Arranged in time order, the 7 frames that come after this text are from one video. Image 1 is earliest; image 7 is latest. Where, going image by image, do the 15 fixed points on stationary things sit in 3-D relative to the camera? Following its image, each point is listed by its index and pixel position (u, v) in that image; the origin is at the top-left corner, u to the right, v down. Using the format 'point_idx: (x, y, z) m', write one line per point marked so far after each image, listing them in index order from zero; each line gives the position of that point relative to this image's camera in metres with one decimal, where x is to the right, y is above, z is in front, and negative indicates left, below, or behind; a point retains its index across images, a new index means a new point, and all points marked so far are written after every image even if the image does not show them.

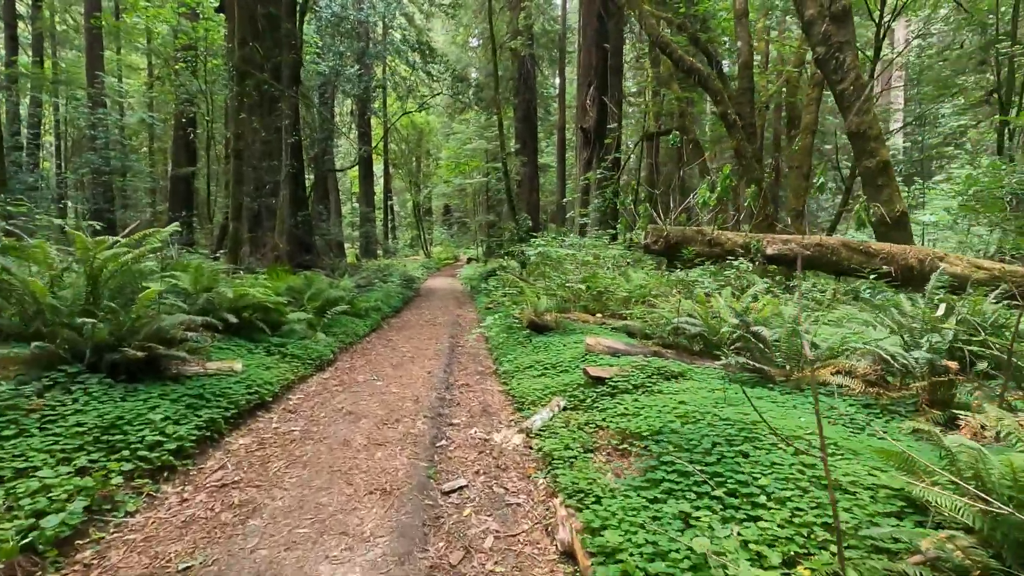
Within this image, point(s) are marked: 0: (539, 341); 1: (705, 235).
0: (+0.3, -0.7, +7.0) m
1: (+2.8, +0.8, +7.7) m
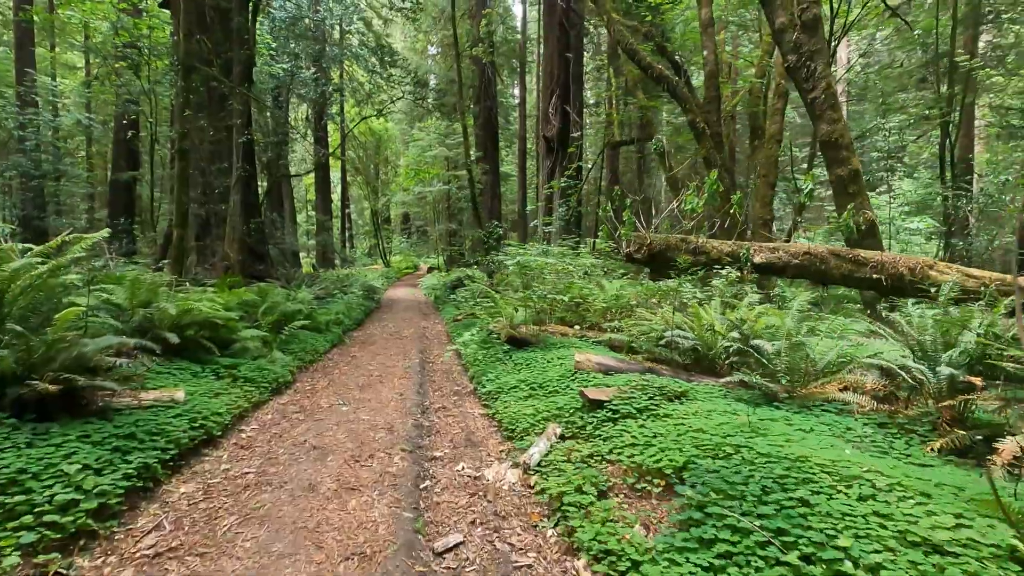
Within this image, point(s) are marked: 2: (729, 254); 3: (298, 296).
0: (+0.1, -0.8, +6.5) m
1: (+2.4, +0.6, +7.4) m
2: (+2.9, +0.5, +7.2) m
3: (-4.1, -0.2, +10.4) m
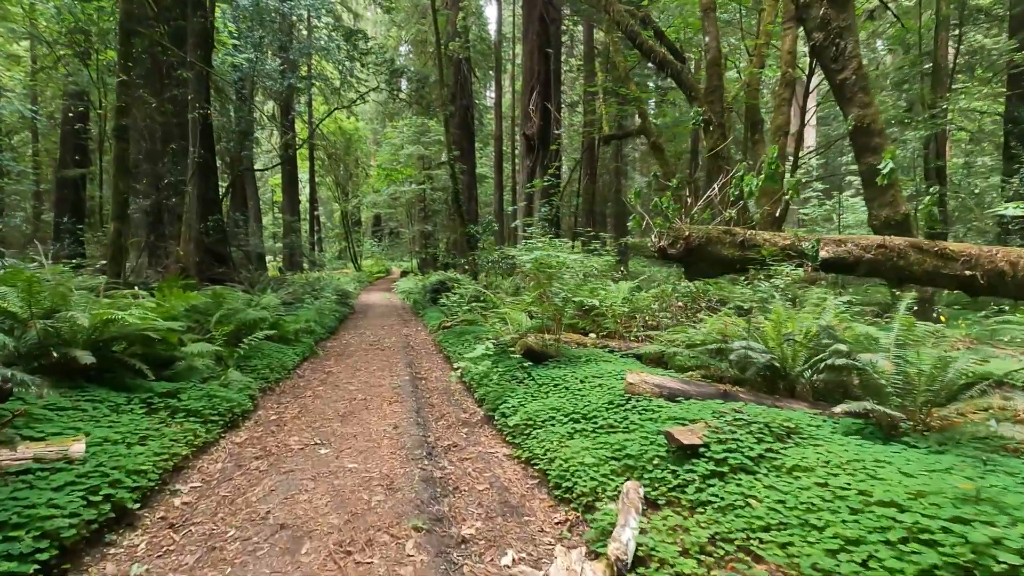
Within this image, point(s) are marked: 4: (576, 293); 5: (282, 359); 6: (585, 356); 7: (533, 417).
0: (+0.3, -0.9, +5.2) m
1: (+2.6, +0.6, +6.2) m
2: (+3.1, +0.4, +6.0) m
3: (-4.1, -0.2, +8.9) m
4: (+0.9, -0.1, +7.4) m
5: (-3.2, -1.0, +7.4) m
6: (+0.8, -0.8, +6.0) m
7: (+0.2, -1.0, +4.3) m
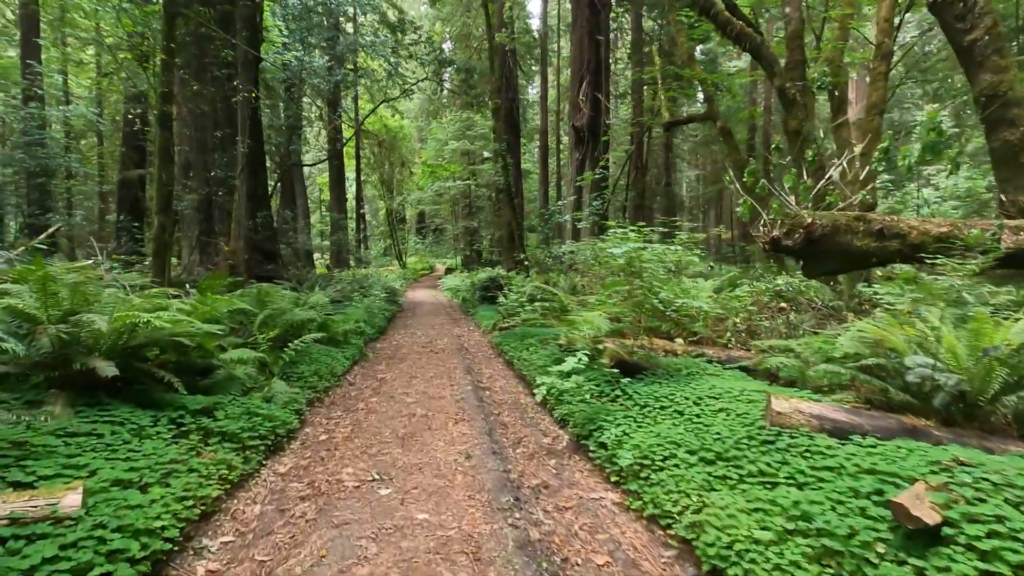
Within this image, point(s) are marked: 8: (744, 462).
0: (+1.0, -0.8, +4.3) m
1: (+3.4, +0.6, +5.1) m
2: (+3.9, +0.5, +4.9) m
3: (-3.1, -0.2, +8.2) m
4: (+1.8, -0.1, +6.4) m
5: (-2.3, -1.0, +6.7) m
6: (+1.6, -0.7, +5.1) m
7: (+0.8, -1.0, +3.4) m
8: (+1.3, -0.9, +2.9) m
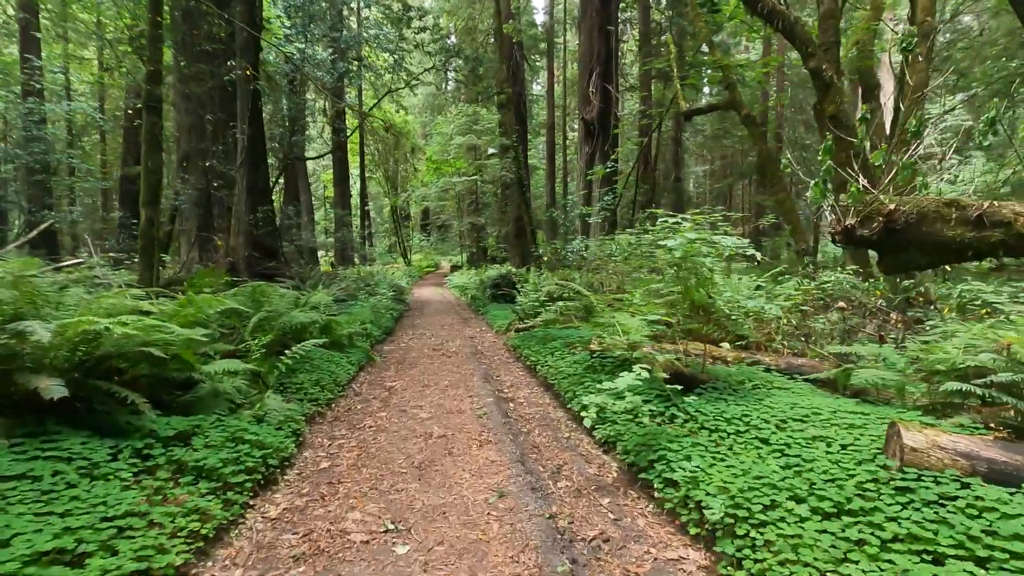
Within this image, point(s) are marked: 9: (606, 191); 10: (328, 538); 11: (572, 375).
0: (+1.3, -0.8, +3.6) m
1: (+3.7, +0.6, +4.3) m
2: (+4.1, +0.5, +4.1) m
3: (-2.8, -0.2, +7.5) m
4: (+2.1, 0.0, +5.6) m
5: (-2.0, -1.0, +6.0) m
6: (+1.9, -0.7, +4.3) m
7: (+1.1, -1.0, +2.6) m
8: (+1.5, -0.9, +2.2) m
9: (+3.0, +2.8, +15.0) m
10: (-0.9, -1.3, +2.7) m
11: (+0.6, -0.9, +5.7) m
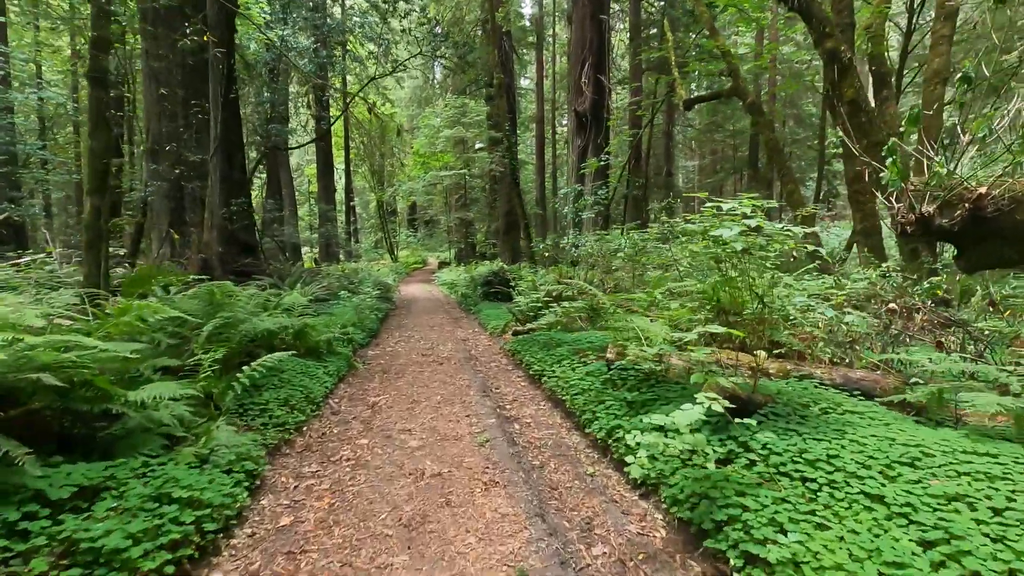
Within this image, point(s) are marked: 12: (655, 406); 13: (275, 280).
0: (+1.4, -0.9, +2.8) m
1: (+3.7, +0.6, +3.6) m
2: (+4.2, +0.5, +3.3) m
3: (-2.8, -0.1, +6.6) m
4: (+2.1, 0.0, +4.9) m
5: (-1.9, -1.0, +5.1) m
6: (+2.0, -0.7, +3.5) m
7: (+1.2, -1.0, +1.8) m
8: (+1.6, -1.0, +1.4) m
9: (+2.8, +2.9, +14.2) m
10: (-0.8, -1.3, +1.8) m
11: (+0.7, -0.9, +4.9) m
12: (+1.1, -0.9, +3.9) m
13: (-4.9, +0.2, +10.9) m
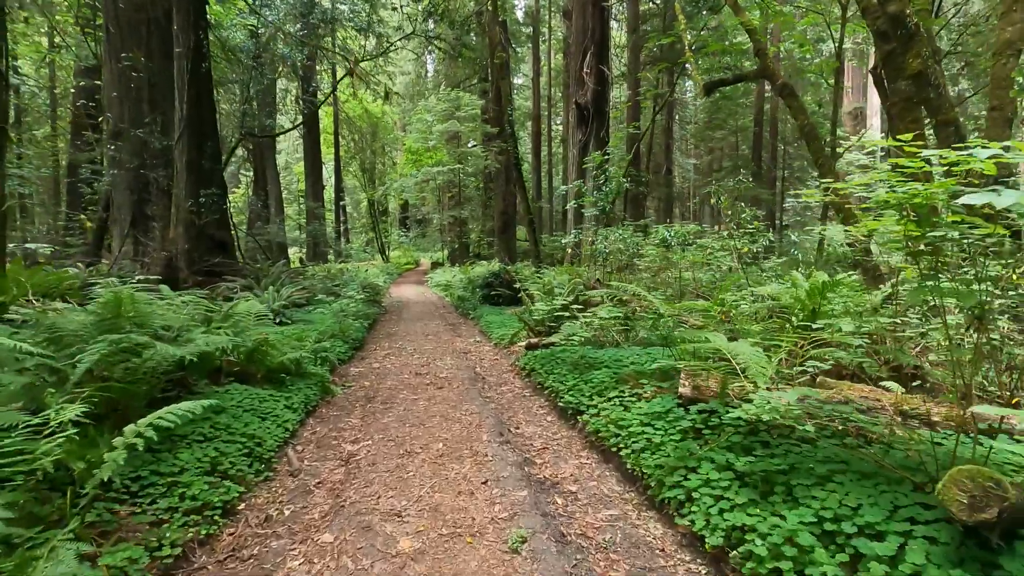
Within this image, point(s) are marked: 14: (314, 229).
0: (+1.6, -0.9, +1.3) m
1: (+4.0, +0.6, +2.1) m
2: (+4.4, +0.4, +1.9) m
3: (-2.6, -0.2, +5.1) m
4: (+2.4, -0.1, +3.4) m
5: (-1.7, -1.0, +3.5) m
6: (+2.2, -0.8, +2.0) m
7: (+1.5, -1.1, +0.3) m
8: (+1.9, -1.0, -0.1) m
9: (+2.9, +2.8, +12.7) m
10: (-0.5, -1.3, +0.3) m
11: (+0.9, -1.0, +3.4) m
12: (+1.3, -0.9, +2.4) m
13: (-4.7, +0.1, +9.3) m
14: (-7.3, +2.2, +19.4) m
